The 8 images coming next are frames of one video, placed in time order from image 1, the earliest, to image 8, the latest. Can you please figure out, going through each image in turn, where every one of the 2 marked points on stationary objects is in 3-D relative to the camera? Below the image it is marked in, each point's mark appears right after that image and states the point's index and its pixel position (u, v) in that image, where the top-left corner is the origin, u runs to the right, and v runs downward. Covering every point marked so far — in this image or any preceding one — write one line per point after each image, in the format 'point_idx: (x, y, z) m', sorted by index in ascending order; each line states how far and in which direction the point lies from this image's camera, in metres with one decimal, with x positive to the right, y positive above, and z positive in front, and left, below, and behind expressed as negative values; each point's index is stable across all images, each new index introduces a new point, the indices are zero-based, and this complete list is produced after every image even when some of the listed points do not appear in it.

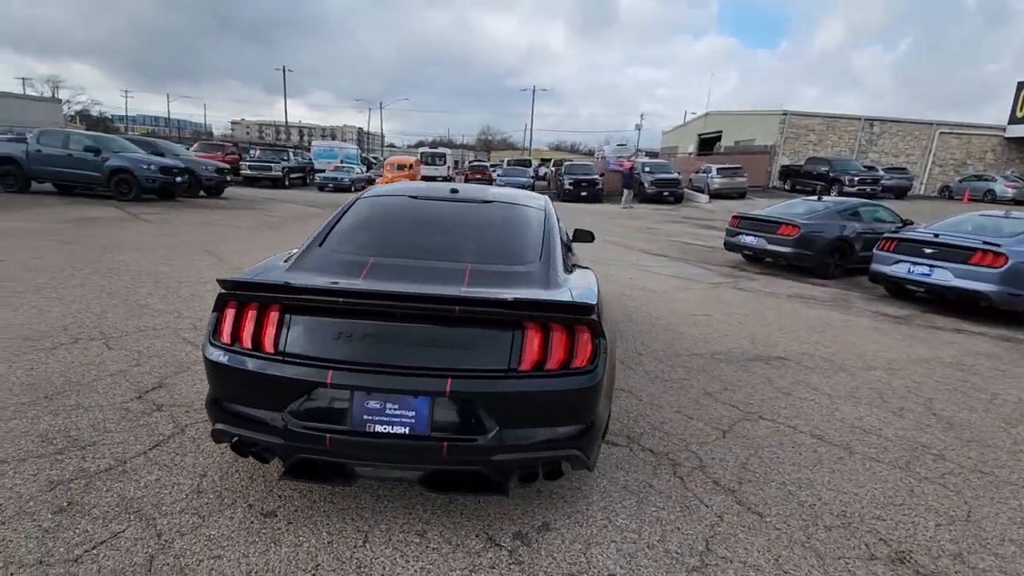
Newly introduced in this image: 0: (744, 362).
0: (+2.2, -0.7, +5.1) m
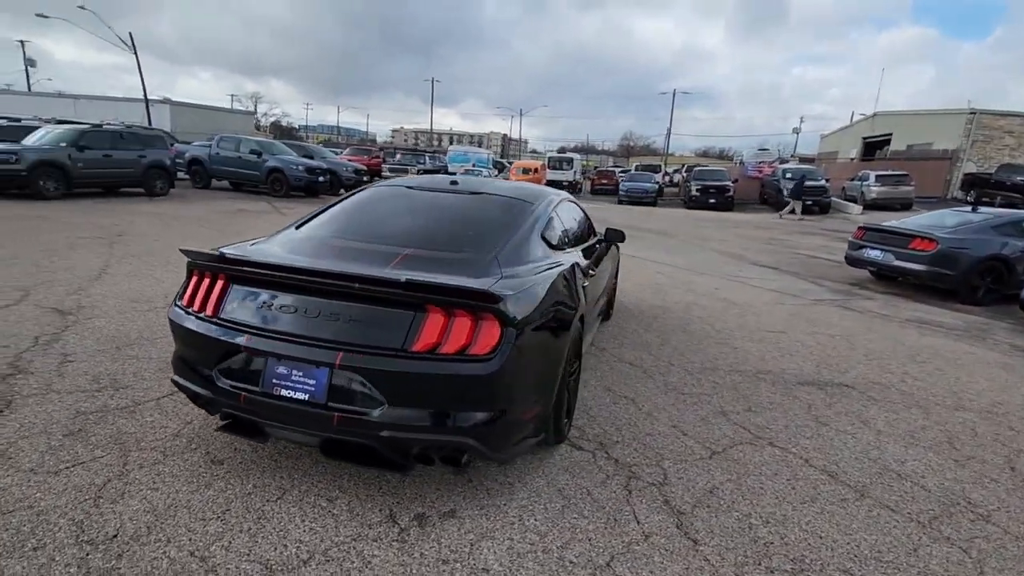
0: (+2.4, -0.8, +4.6) m
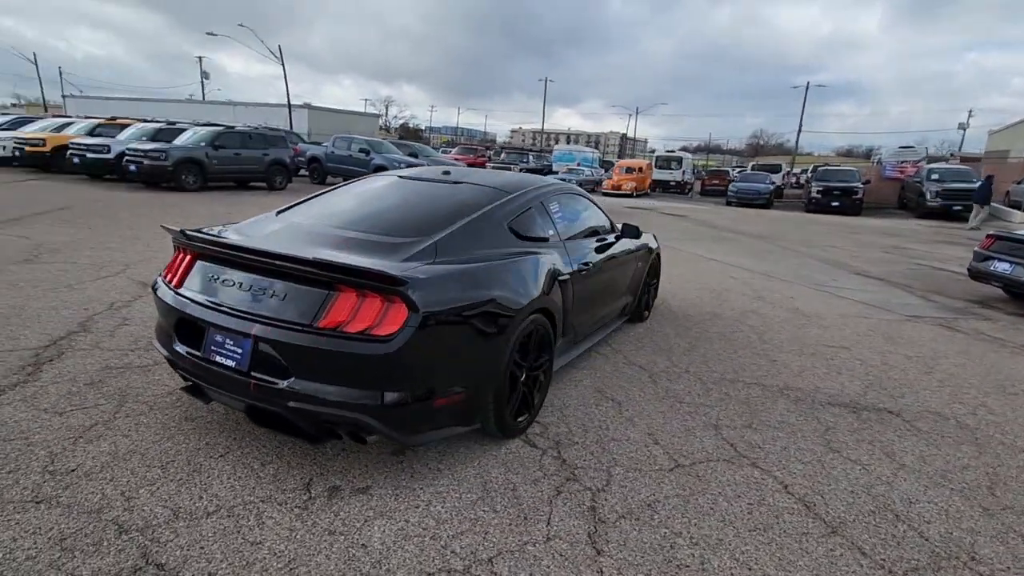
0: (+2.3, -0.9, +4.1) m
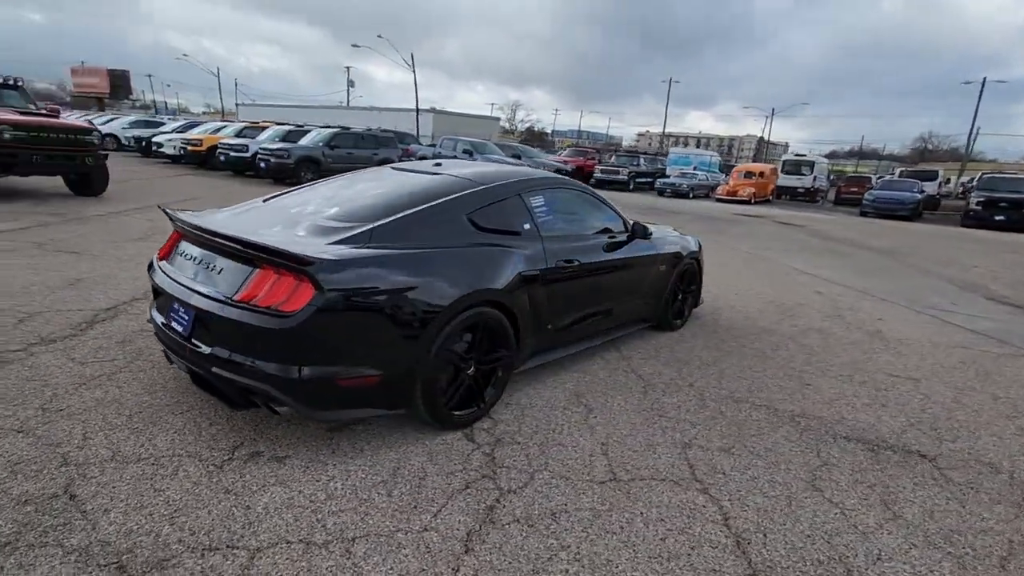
0: (+2.1, -1.0, +3.5) m
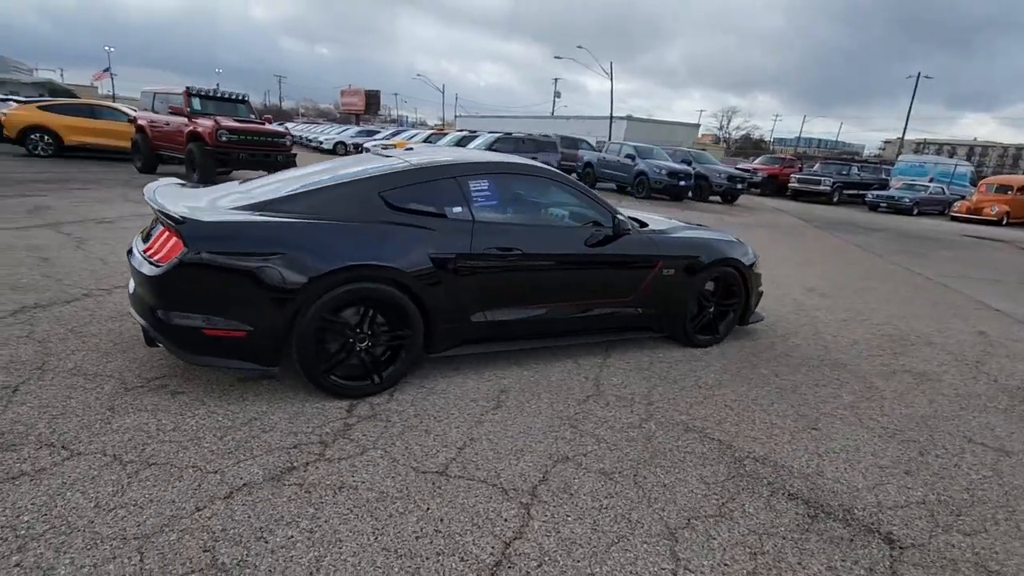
0: (+1.3, -1.0, +2.8) m
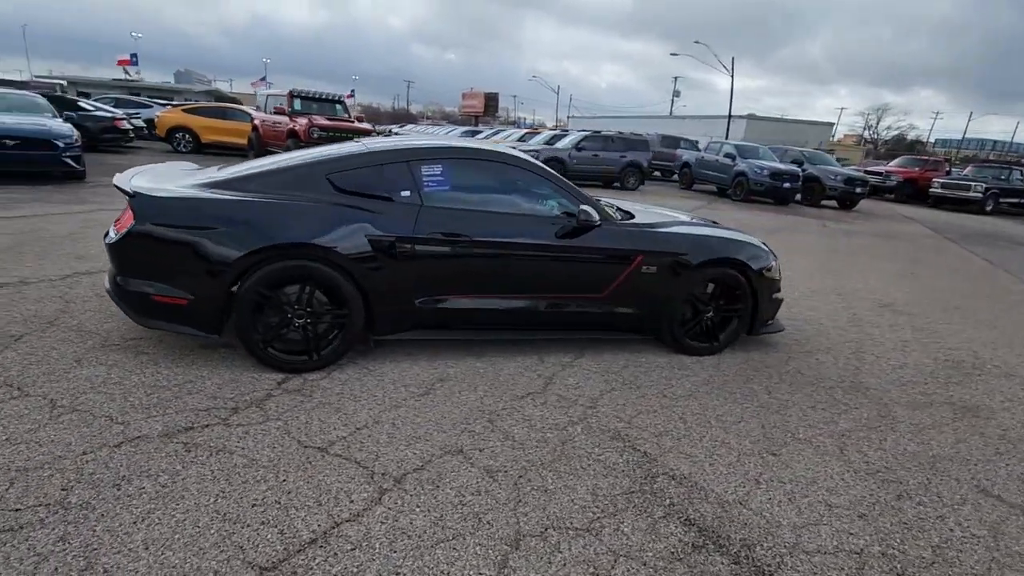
0: (+0.7, -1.0, +2.5) m
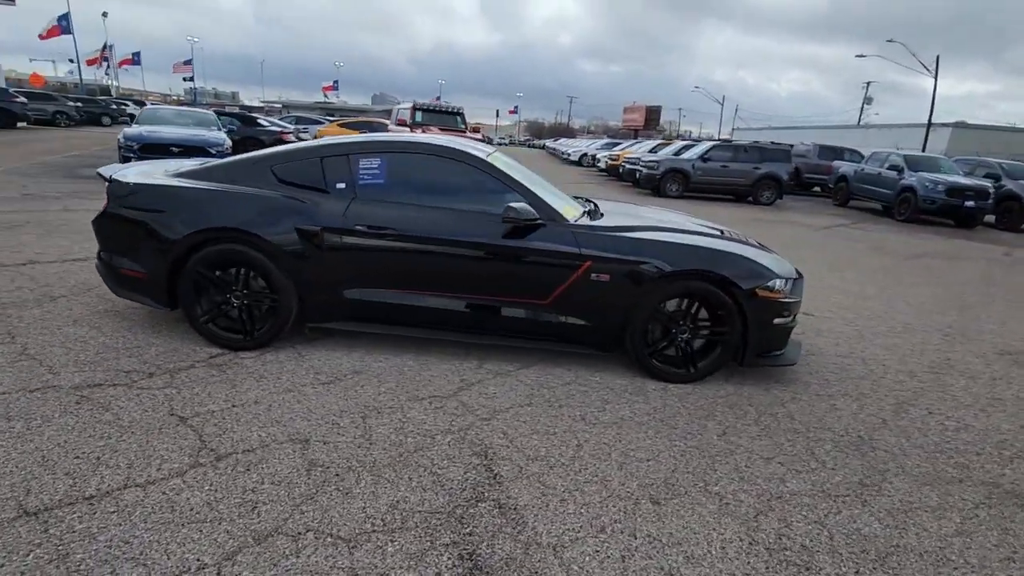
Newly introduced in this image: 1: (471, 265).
0: (-0.2, -1.0, +2.2) m
1: (-0.3, +0.2, +3.7) m
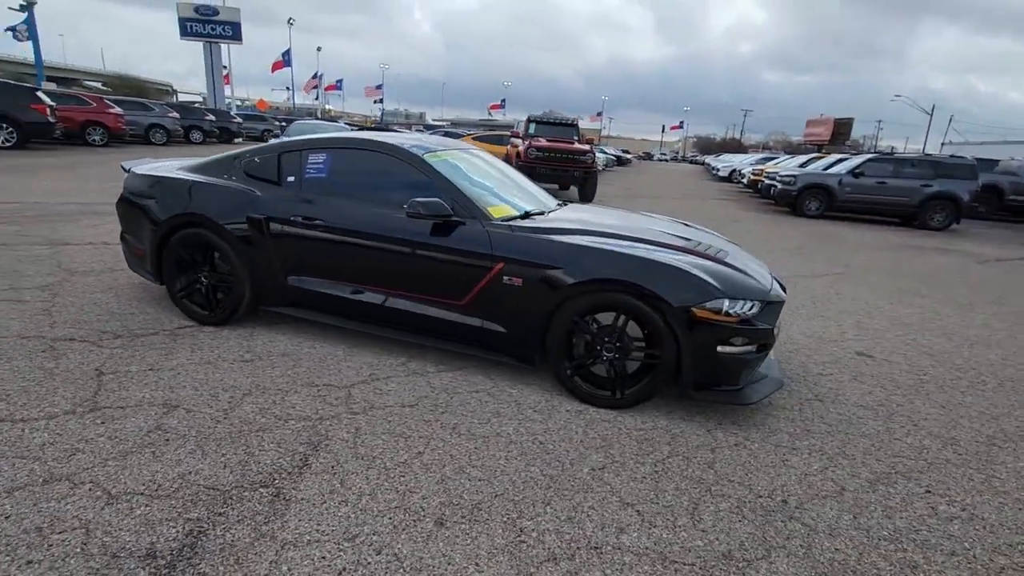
0: (-1.3, -0.9, +2.2) m
1: (-0.8, +0.2, +3.6) m
